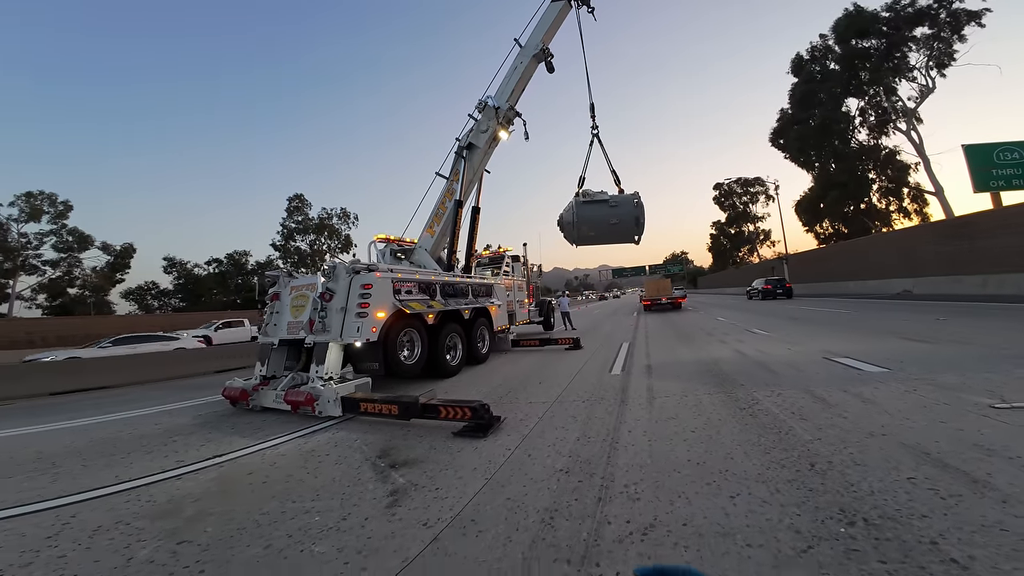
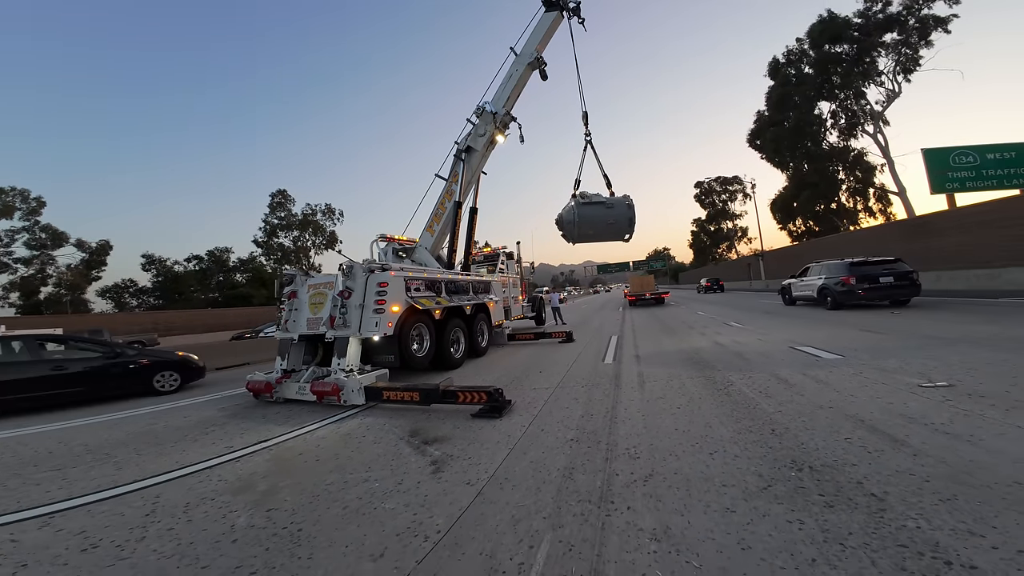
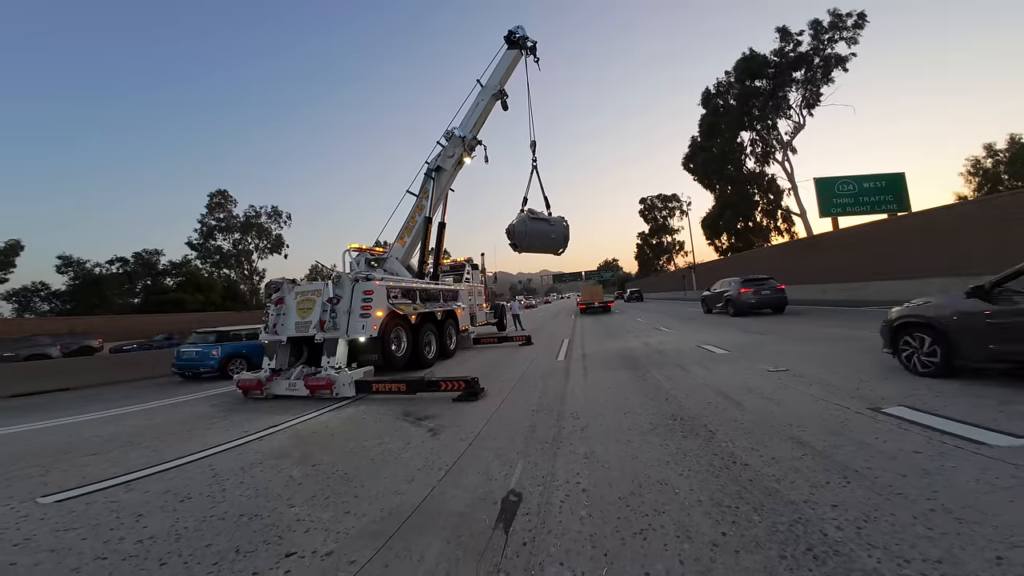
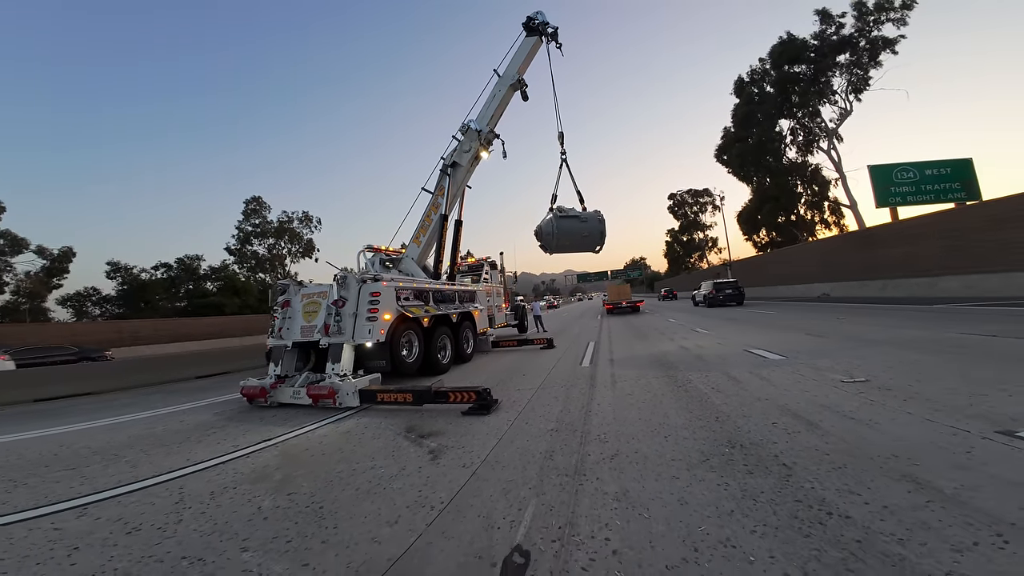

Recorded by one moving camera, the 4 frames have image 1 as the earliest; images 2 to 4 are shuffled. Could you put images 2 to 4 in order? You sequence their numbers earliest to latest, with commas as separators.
2, 4, 3
